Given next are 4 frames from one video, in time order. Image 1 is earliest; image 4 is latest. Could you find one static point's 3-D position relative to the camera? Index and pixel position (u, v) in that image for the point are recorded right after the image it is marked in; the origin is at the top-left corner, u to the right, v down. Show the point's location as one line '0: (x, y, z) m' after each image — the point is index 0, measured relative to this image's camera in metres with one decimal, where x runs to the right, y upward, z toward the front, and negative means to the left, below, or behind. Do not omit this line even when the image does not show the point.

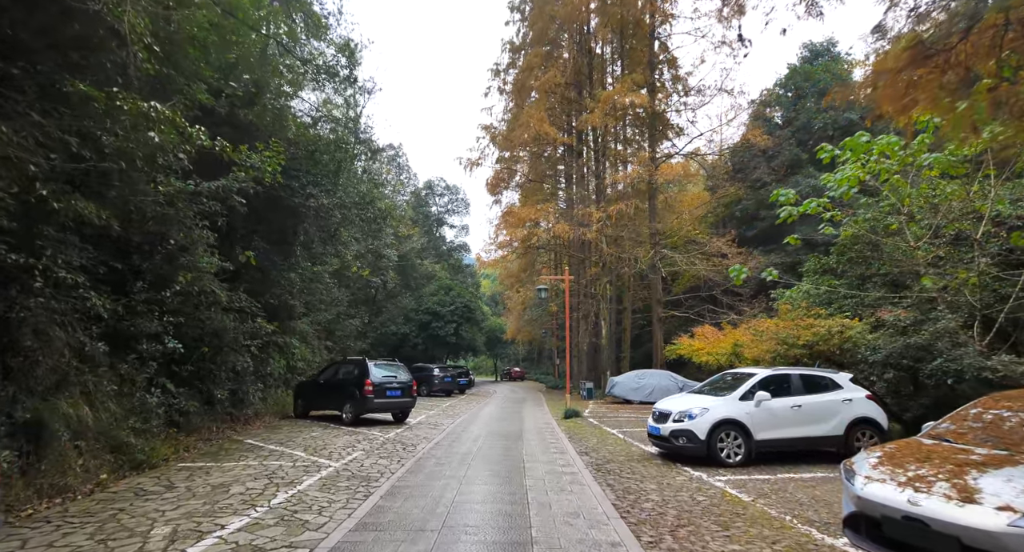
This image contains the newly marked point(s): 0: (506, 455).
0: (-0.1, -3.0, +9.7) m
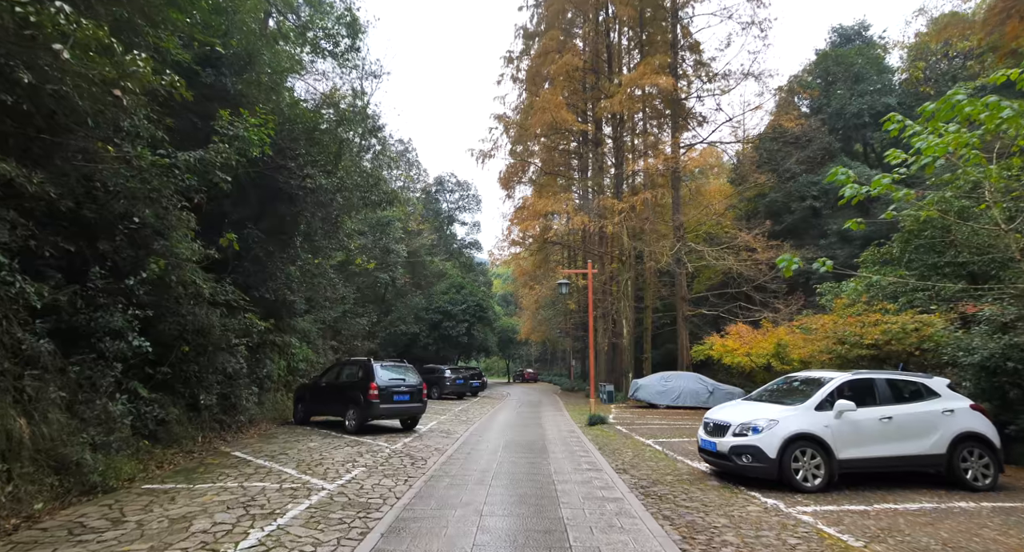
0: (+0.3, -2.8, +8.2) m
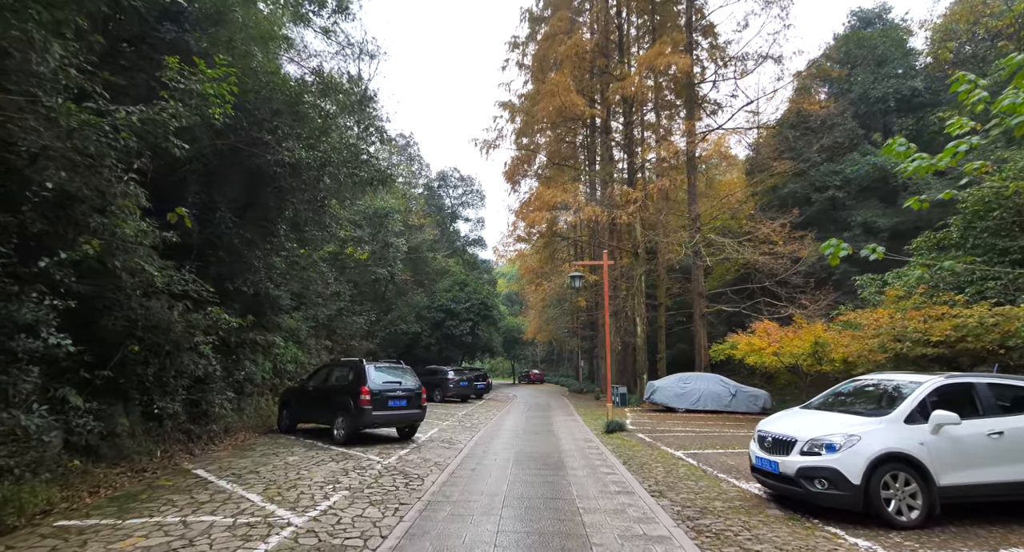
0: (+0.5, -2.6, +6.8) m
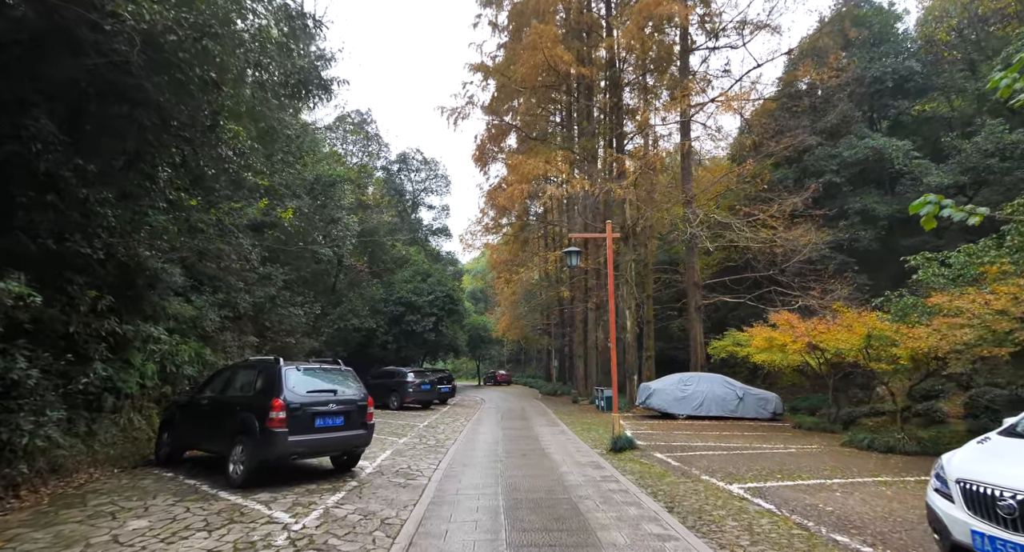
0: (+0.5, -2.1, +3.5) m
